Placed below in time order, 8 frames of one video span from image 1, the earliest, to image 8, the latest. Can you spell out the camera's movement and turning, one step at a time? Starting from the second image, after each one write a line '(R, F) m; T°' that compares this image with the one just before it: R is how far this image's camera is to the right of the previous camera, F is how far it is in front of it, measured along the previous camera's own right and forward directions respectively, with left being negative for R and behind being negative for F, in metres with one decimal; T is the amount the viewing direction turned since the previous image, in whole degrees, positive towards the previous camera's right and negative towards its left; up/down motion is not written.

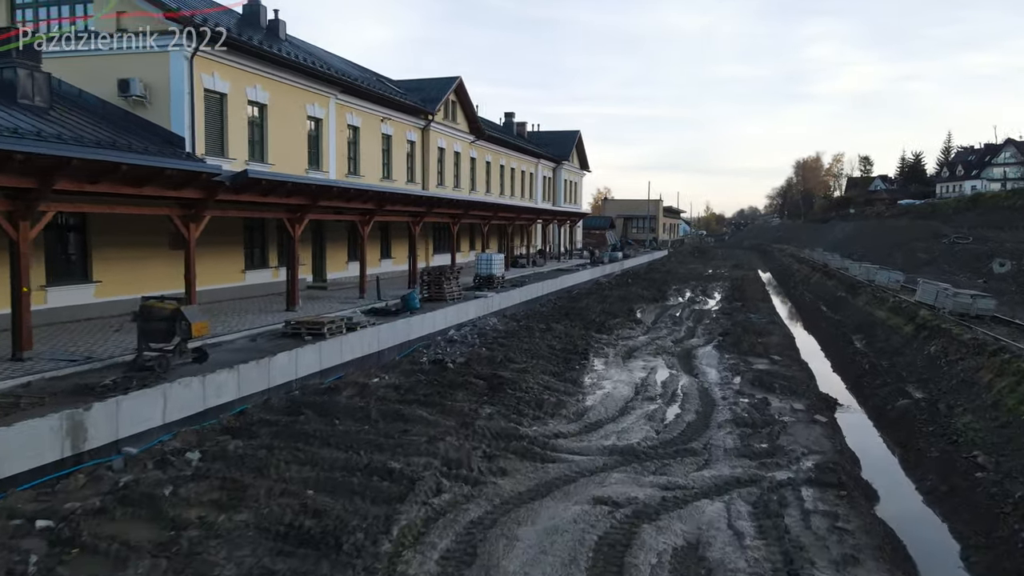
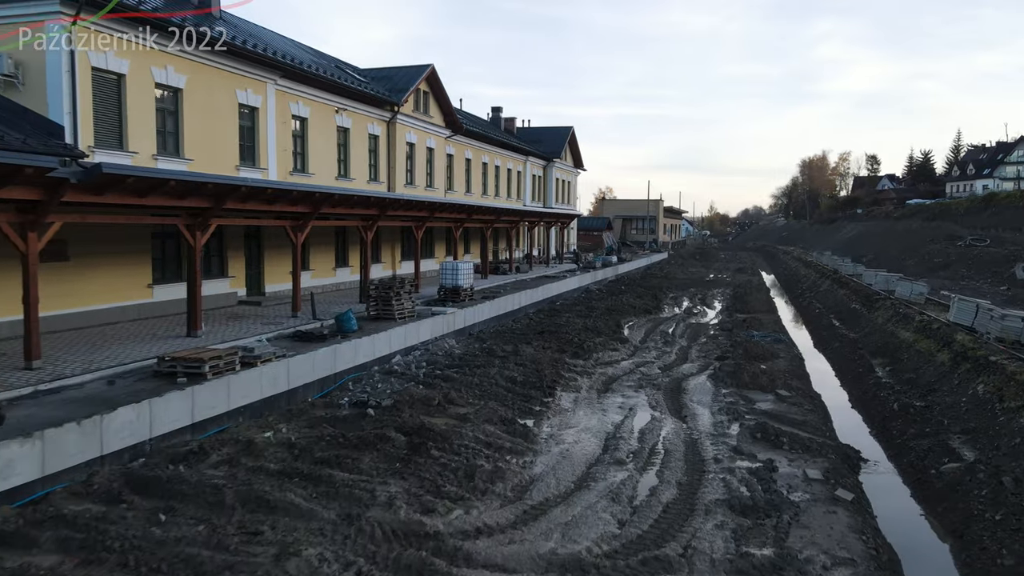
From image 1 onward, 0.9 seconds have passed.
(+0.9, +2.7) m; 0°
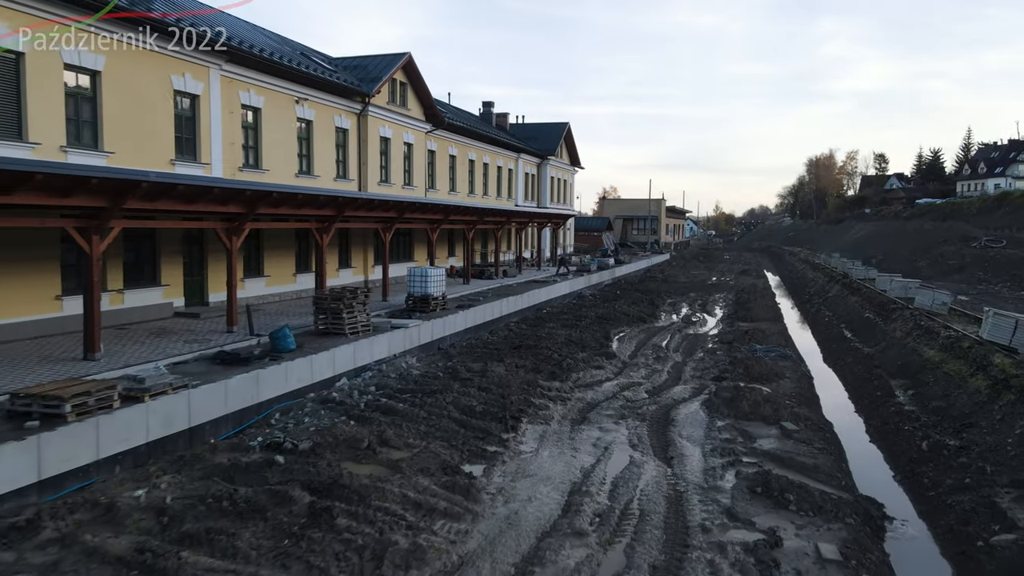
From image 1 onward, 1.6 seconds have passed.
(+0.7, +2.0) m; 0°
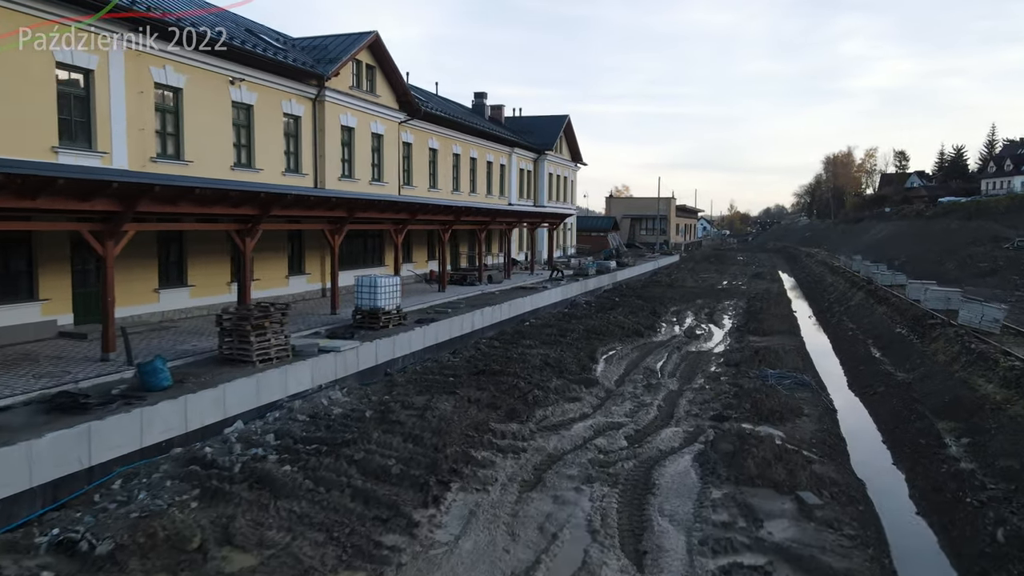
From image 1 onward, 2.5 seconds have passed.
(+1.0, +2.8) m; -1°
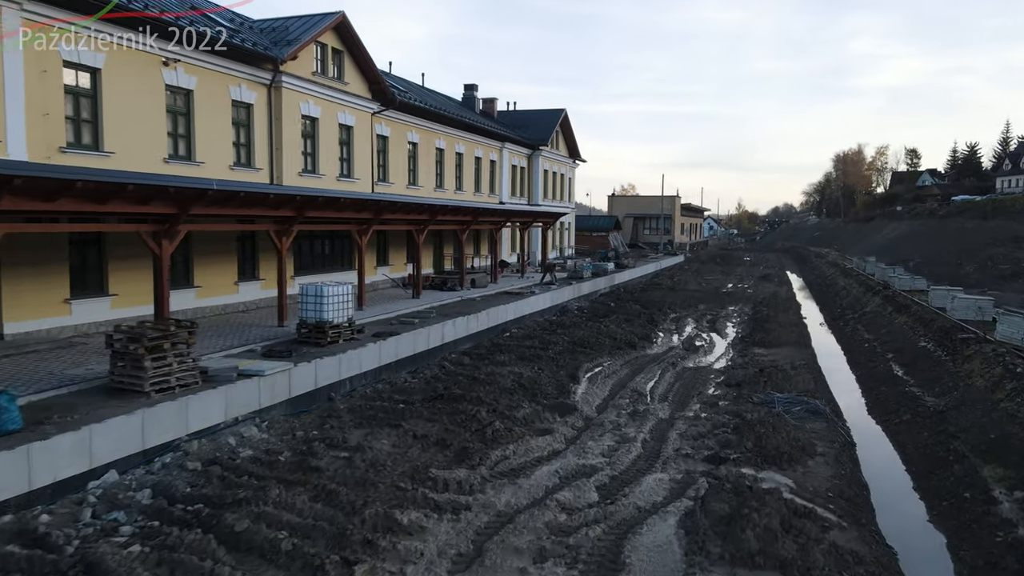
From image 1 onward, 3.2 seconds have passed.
(+0.7, +2.0) m; -1°
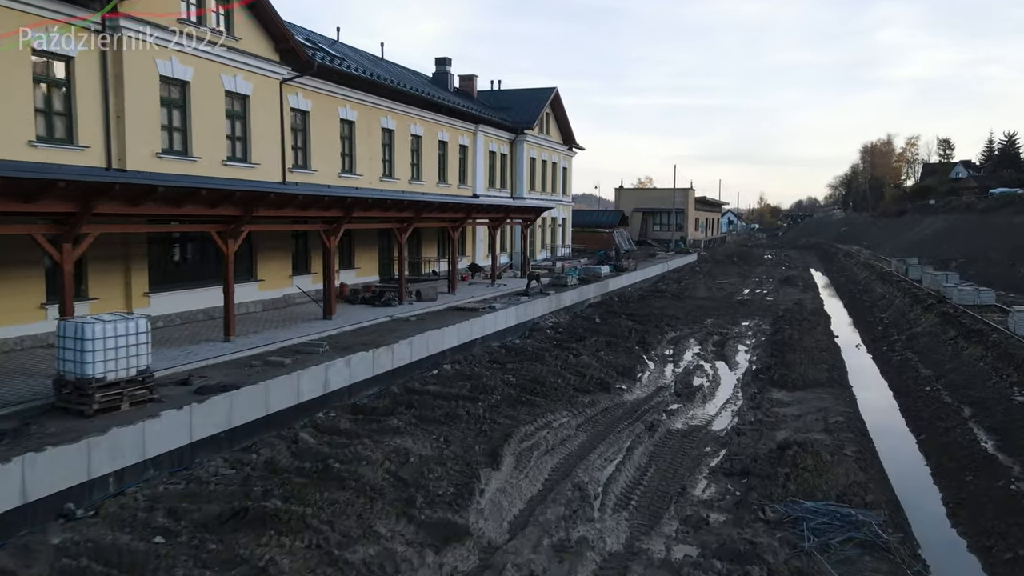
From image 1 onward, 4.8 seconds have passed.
(+1.7, +4.9) m; -2°
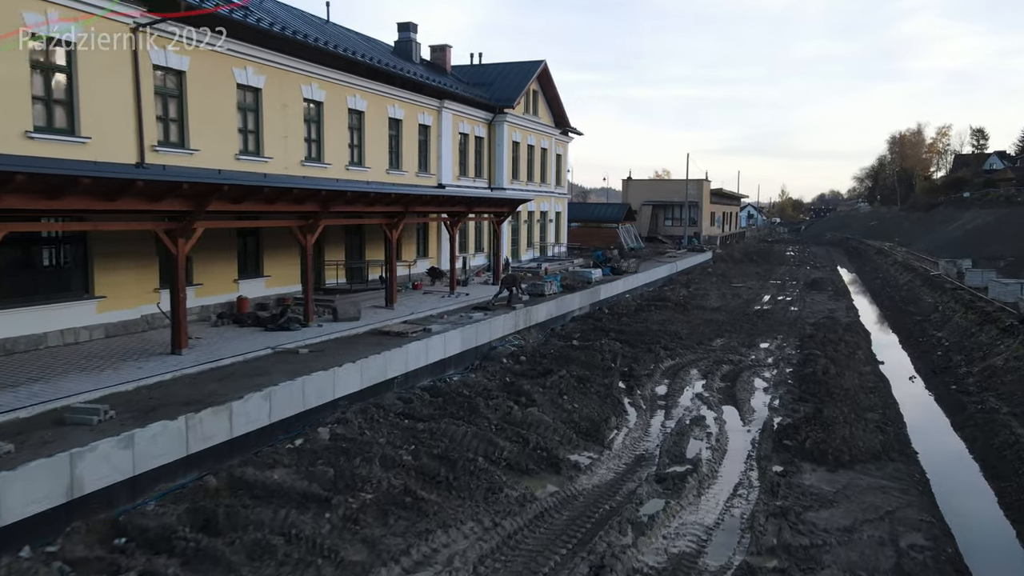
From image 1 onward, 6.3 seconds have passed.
(+1.5, +4.6) m; -1°
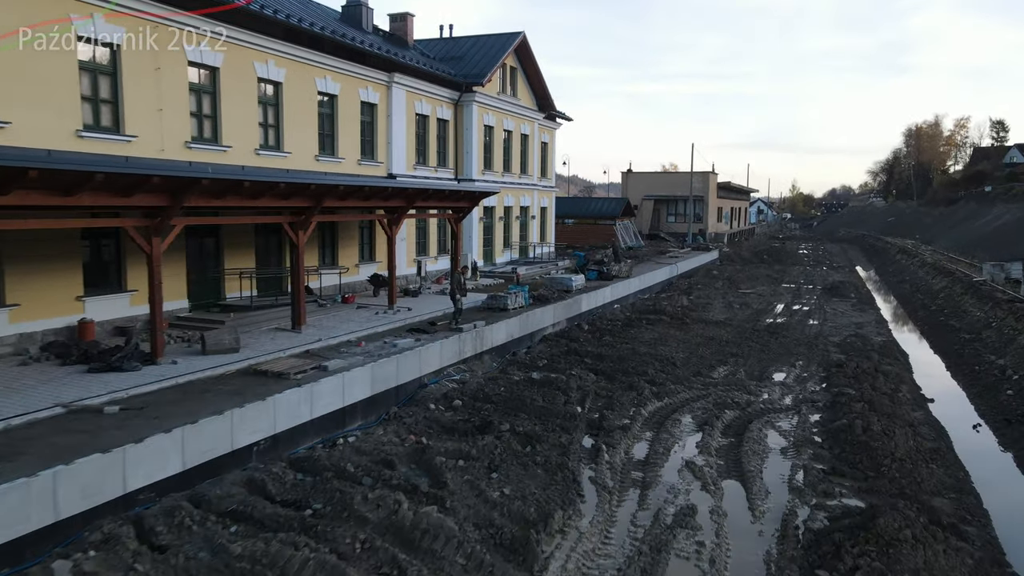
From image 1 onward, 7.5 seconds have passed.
(+1.2, +3.9) m; -1°
